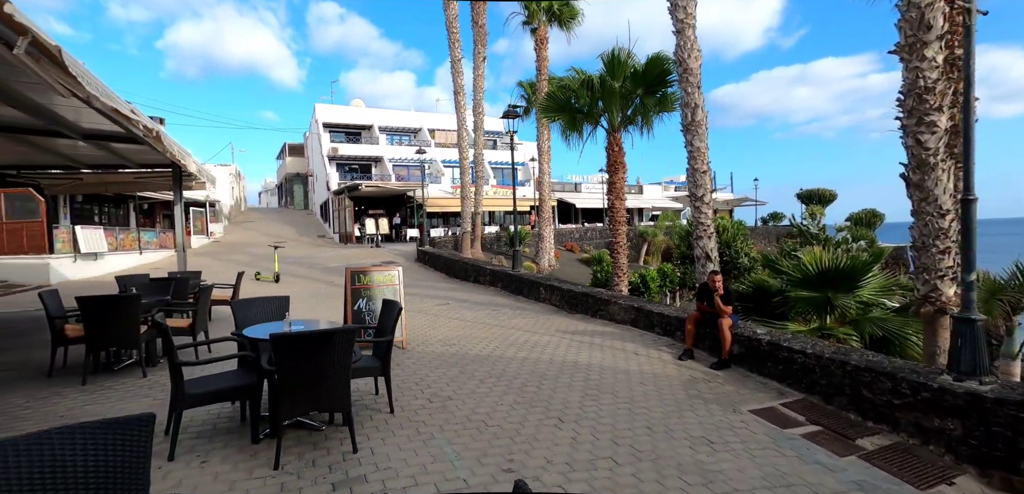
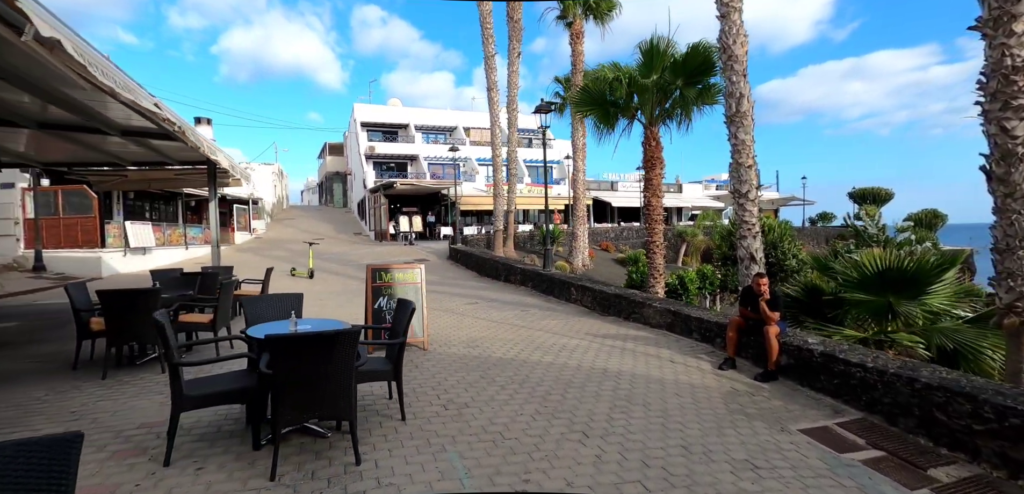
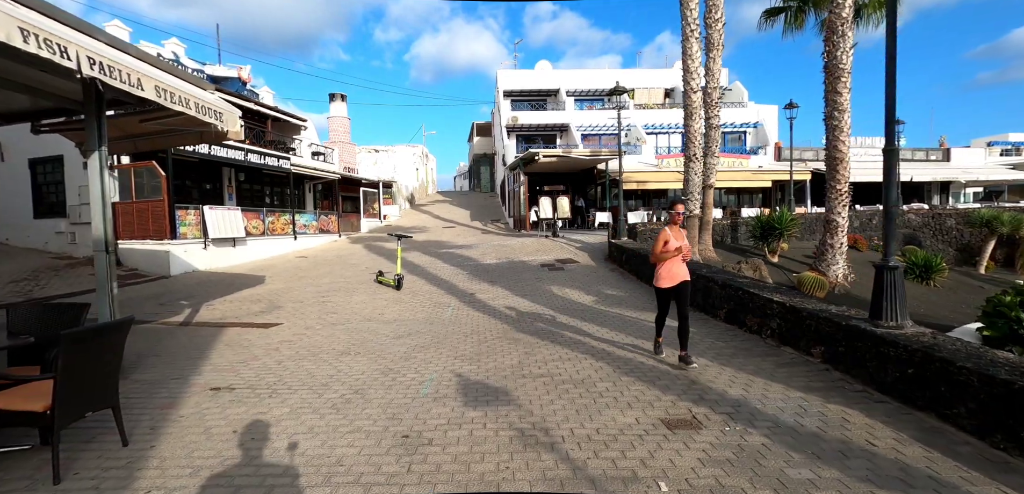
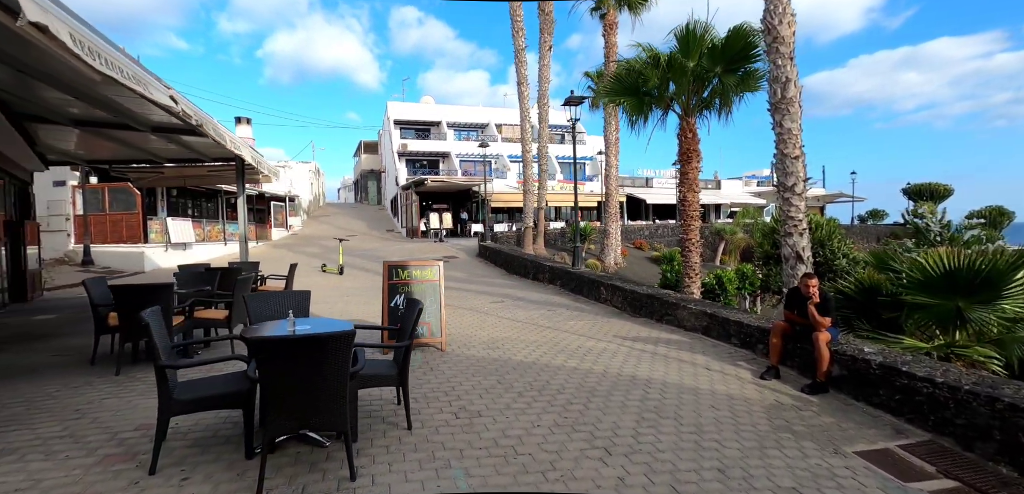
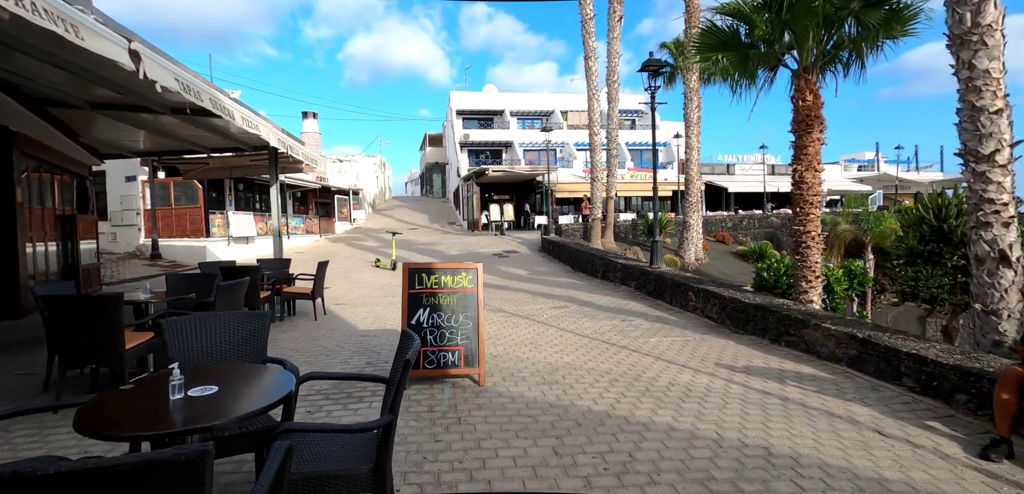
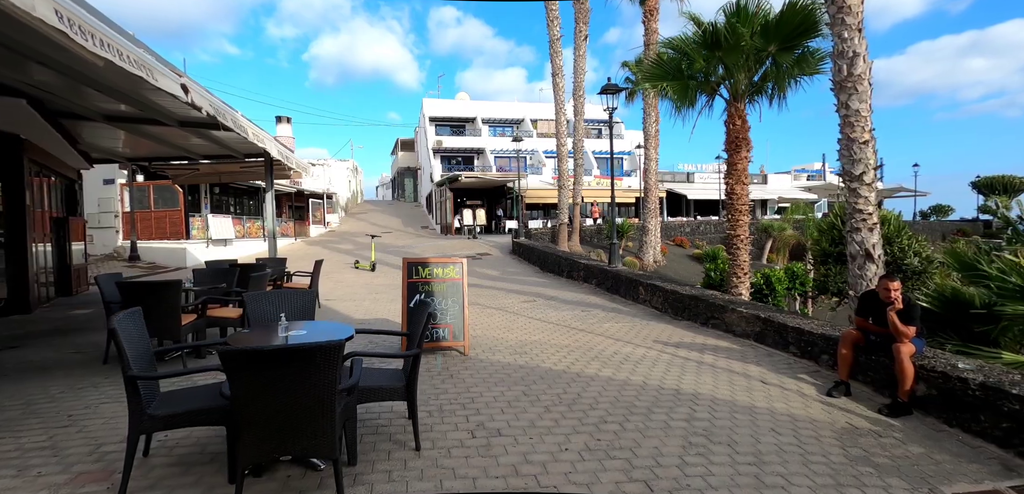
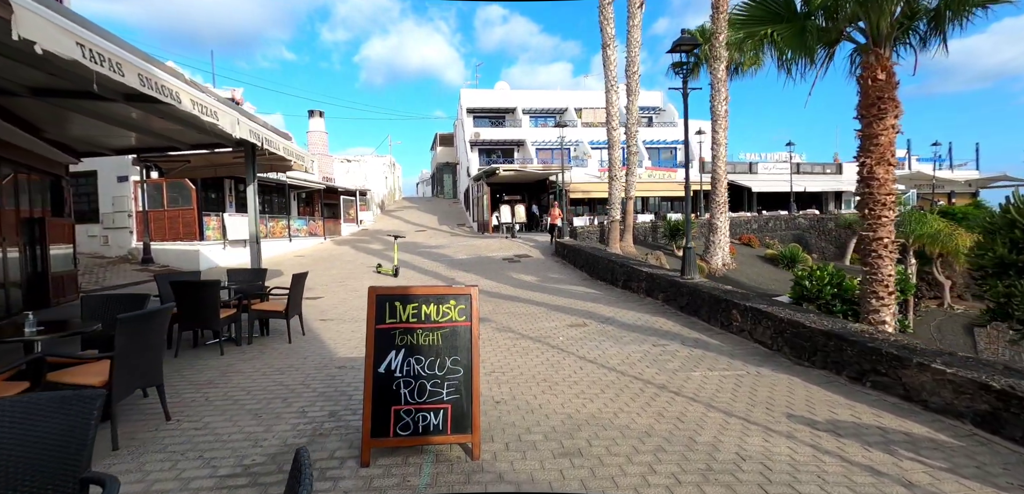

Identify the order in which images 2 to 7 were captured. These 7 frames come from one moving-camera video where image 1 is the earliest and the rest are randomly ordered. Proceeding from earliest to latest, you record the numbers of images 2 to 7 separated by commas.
2, 4, 6, 5, 7, 3
